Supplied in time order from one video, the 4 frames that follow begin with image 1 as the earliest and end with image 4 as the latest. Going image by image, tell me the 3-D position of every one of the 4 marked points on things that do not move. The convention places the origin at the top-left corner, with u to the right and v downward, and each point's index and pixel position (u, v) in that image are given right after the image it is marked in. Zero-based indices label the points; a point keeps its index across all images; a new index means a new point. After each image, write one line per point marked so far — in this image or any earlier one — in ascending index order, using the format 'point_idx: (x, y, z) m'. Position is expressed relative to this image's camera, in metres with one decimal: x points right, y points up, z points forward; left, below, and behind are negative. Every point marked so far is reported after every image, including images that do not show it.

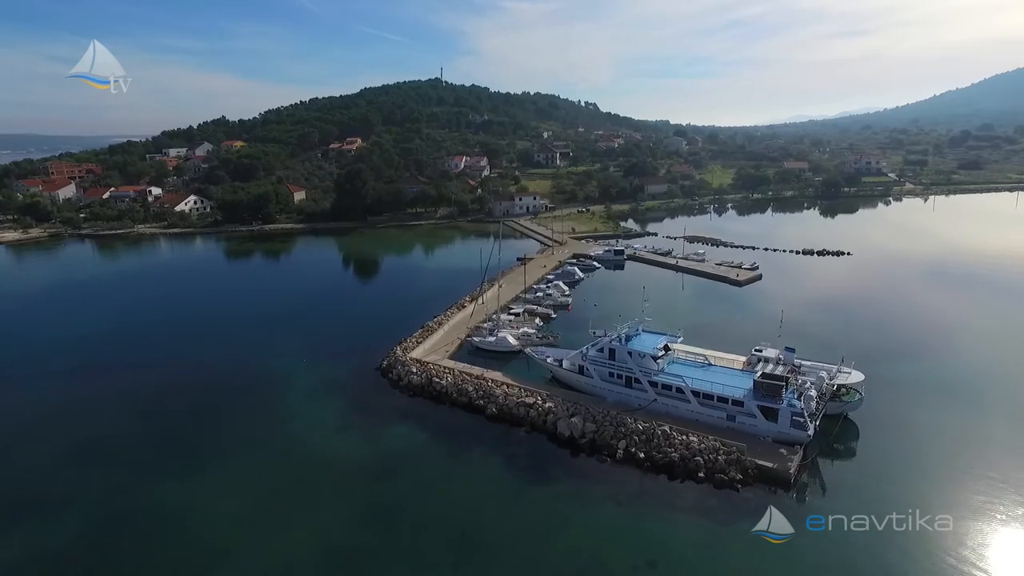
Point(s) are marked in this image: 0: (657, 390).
0: (+4.6, -3.2, +18.1) m
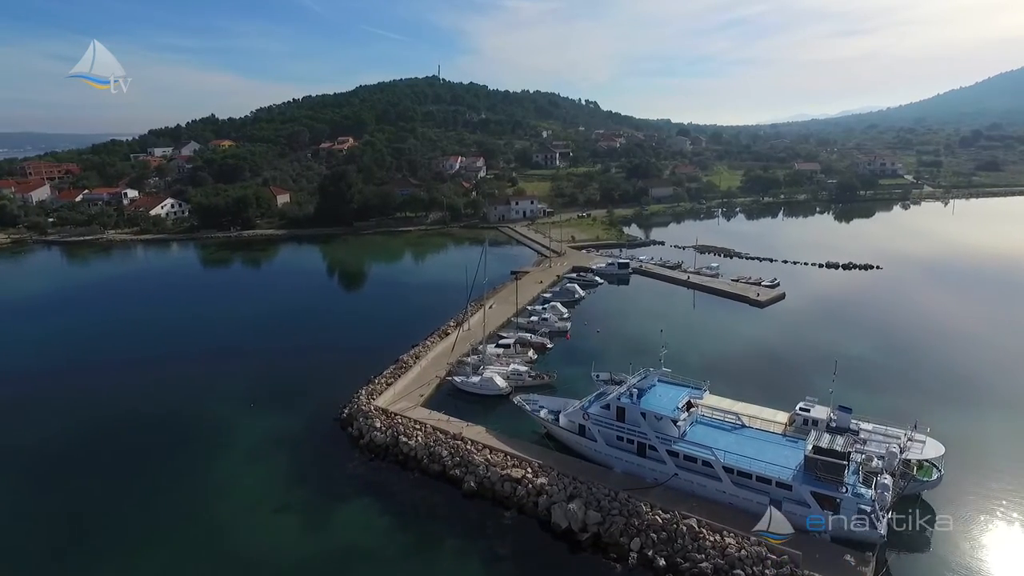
0: (+4.2, -4.3, +14.3) m
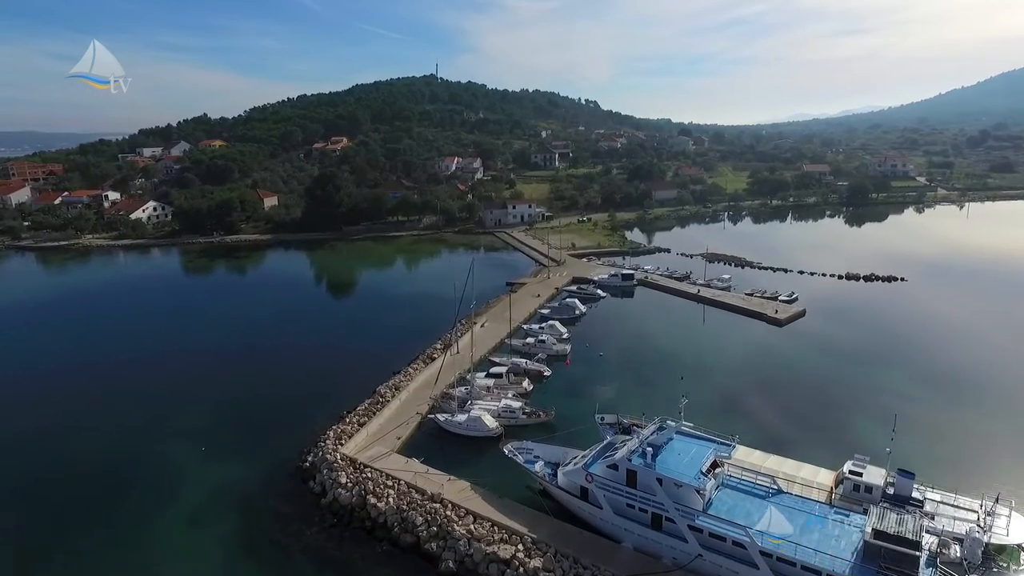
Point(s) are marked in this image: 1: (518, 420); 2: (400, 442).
0: (+3.9, -5.1, +11.6) m
1: (+0.2, -4.2, +18.3) m
2: (-3.4, -4.6, +17.1) m
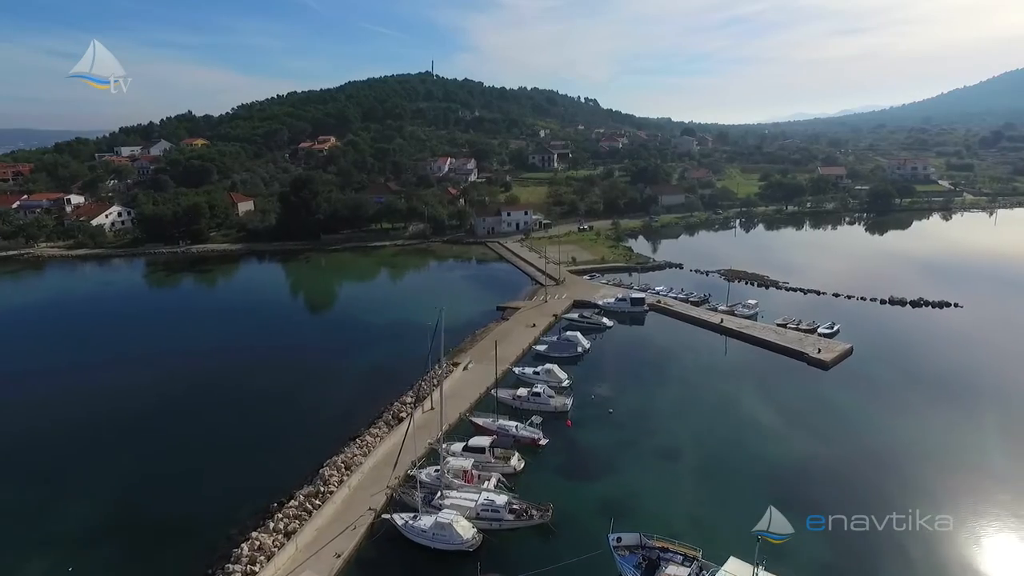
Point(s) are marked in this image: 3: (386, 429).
0: (+3.5, -6.5, +7.0) m
1: (-0.2, -5.5, +13.6) m
2: (-3.8, -5.9, +12.5) m
3: (-3.9, -4.3, +17.5) m
